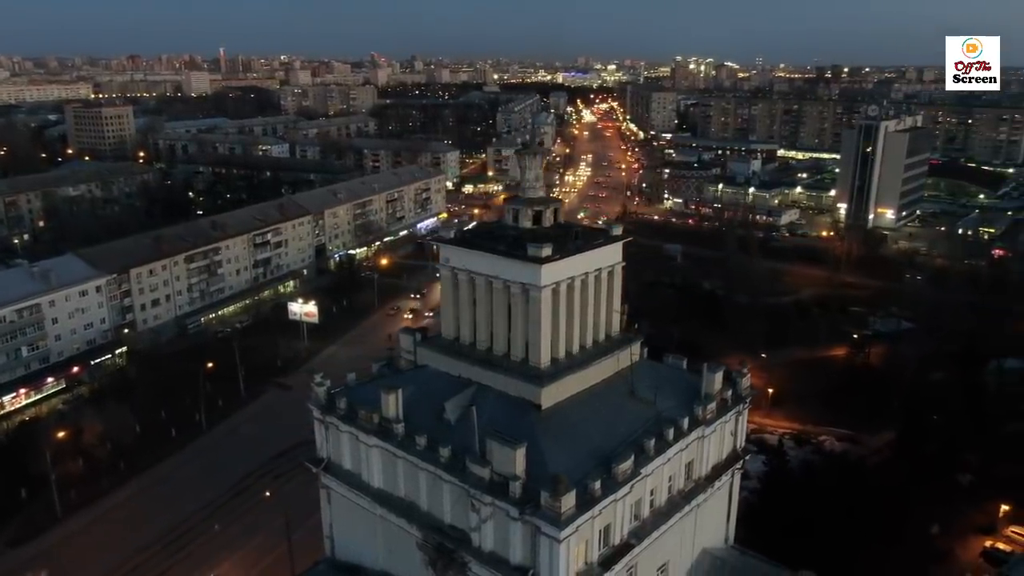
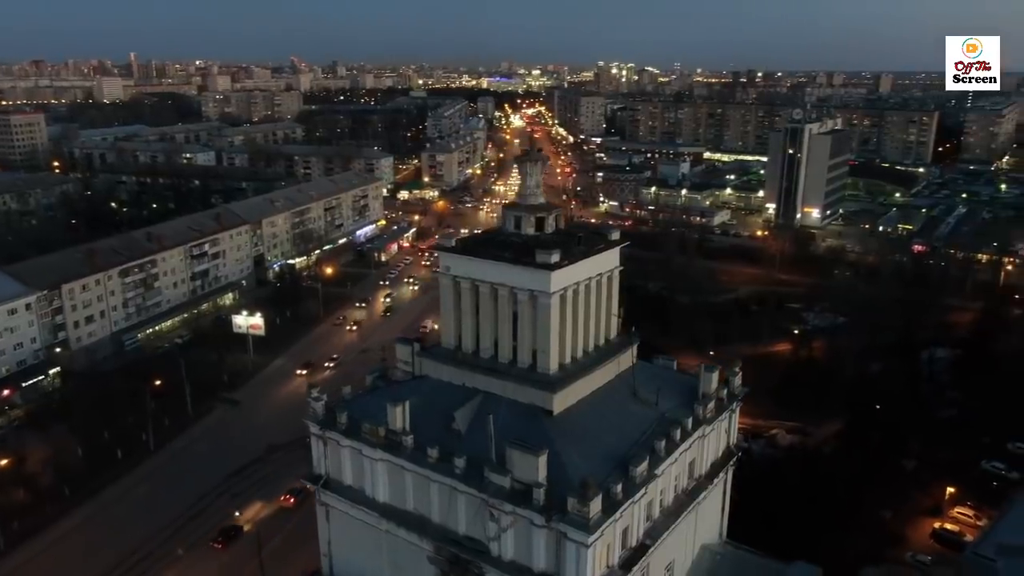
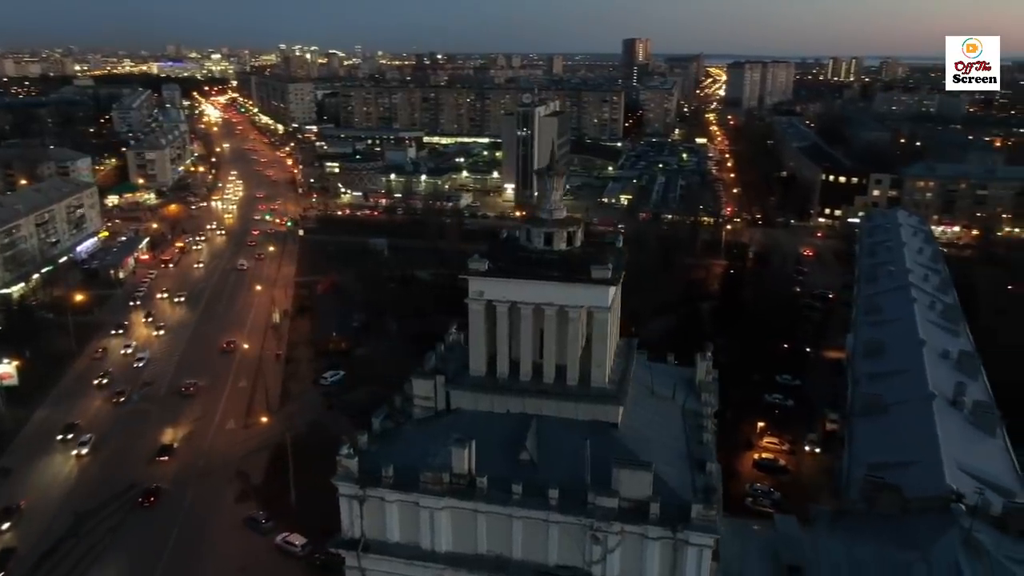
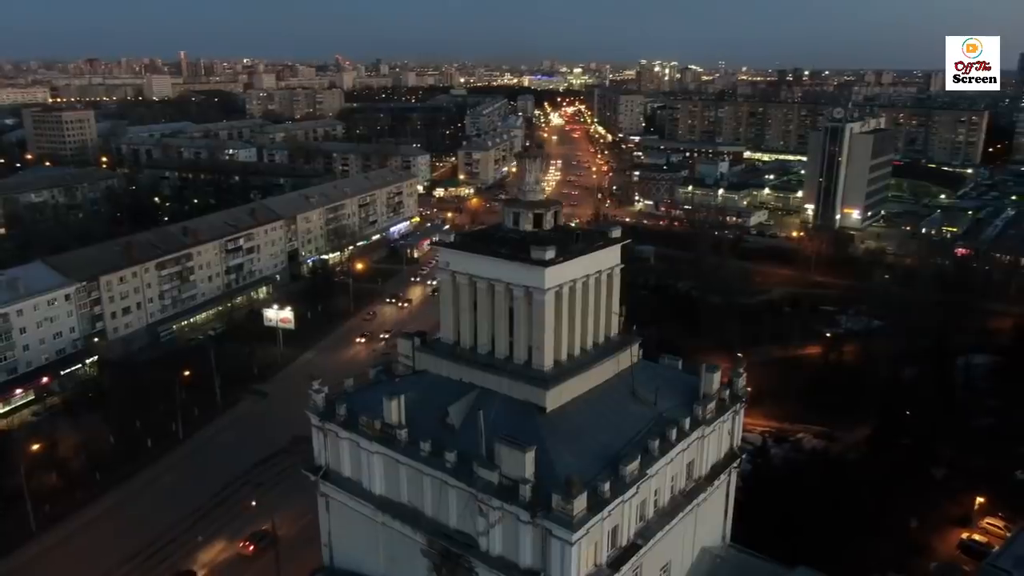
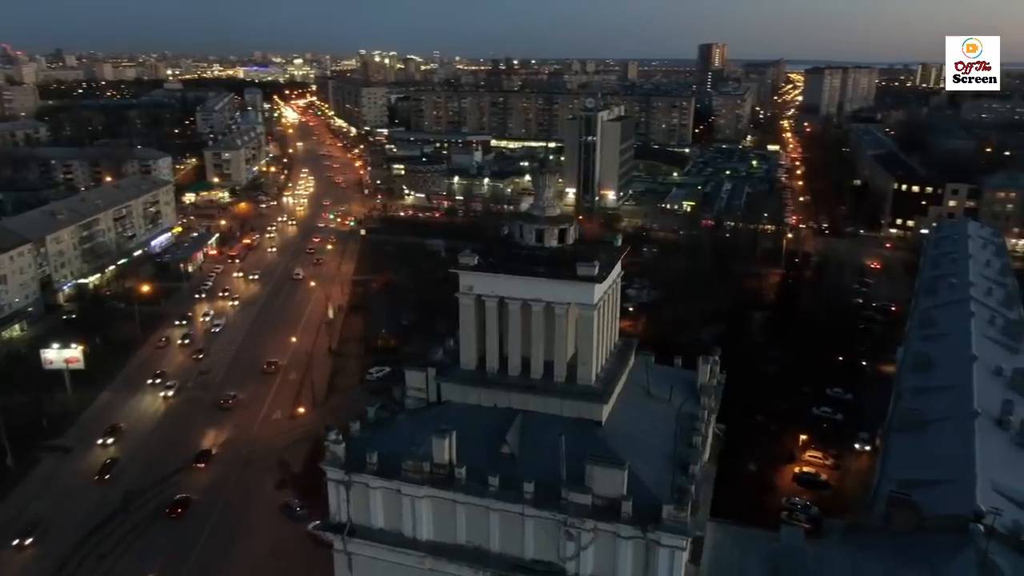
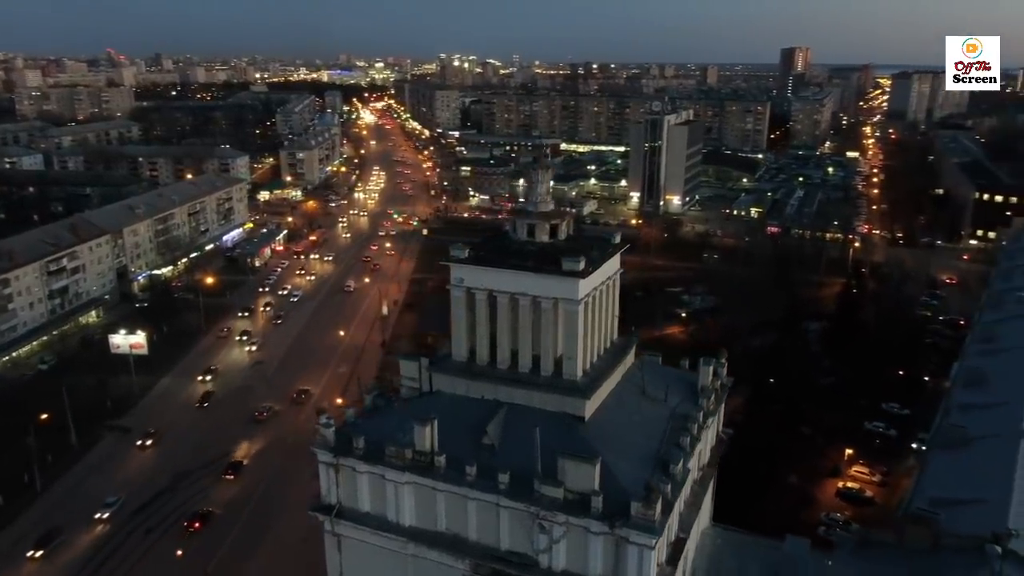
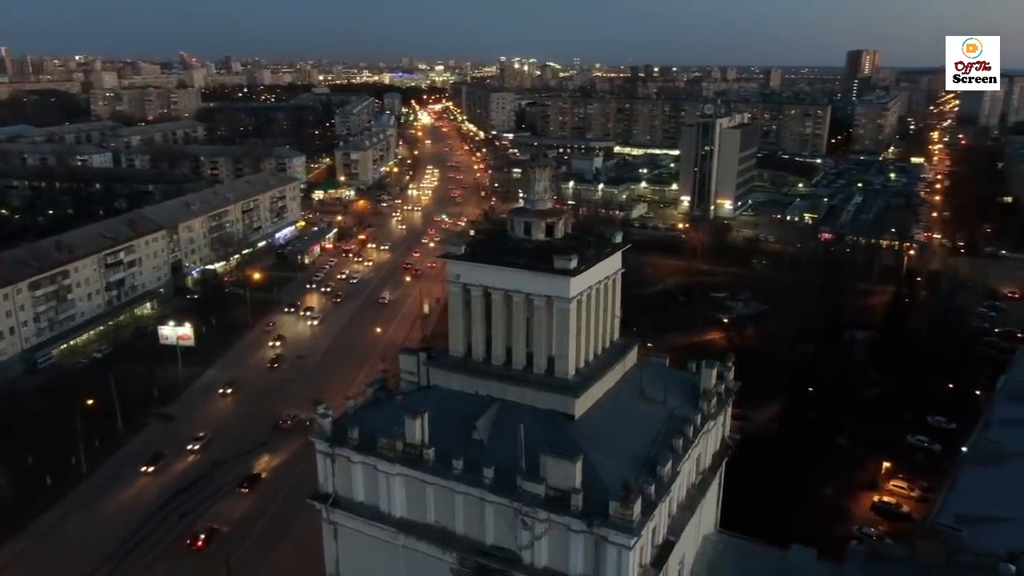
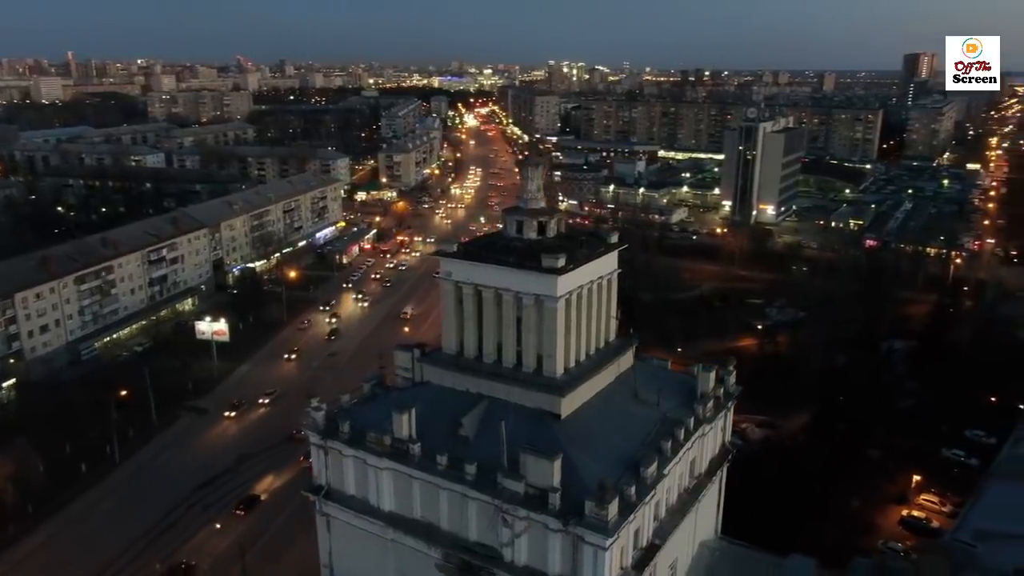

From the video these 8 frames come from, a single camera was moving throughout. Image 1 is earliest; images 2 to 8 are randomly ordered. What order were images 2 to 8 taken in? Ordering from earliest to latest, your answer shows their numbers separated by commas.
4, 2, 8, 7, 6, 5, 3
